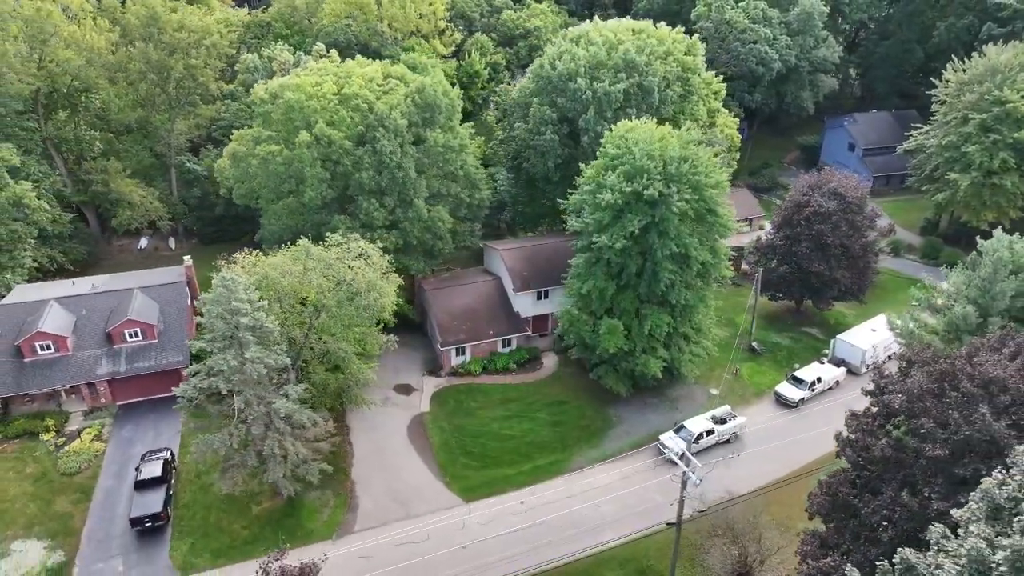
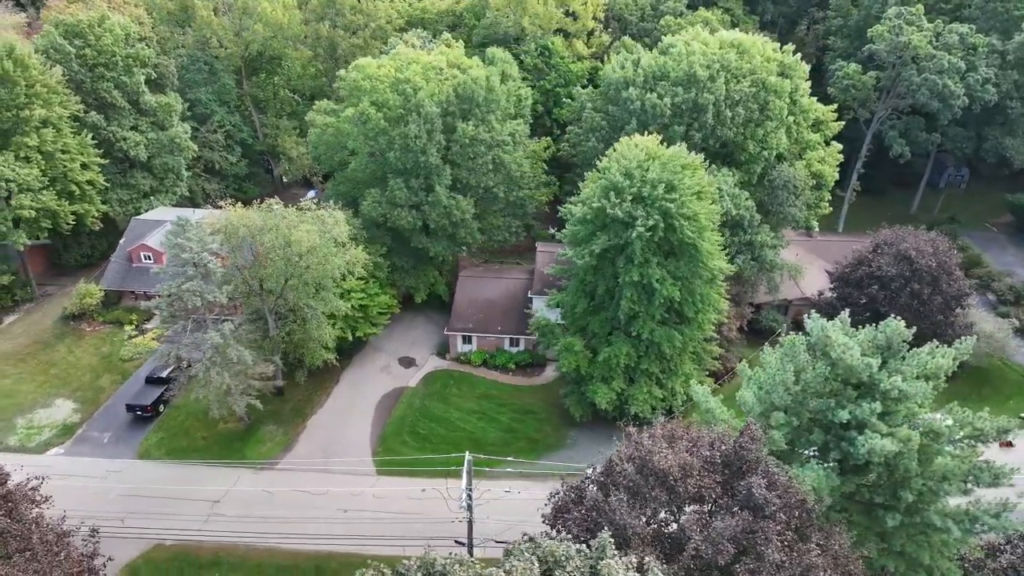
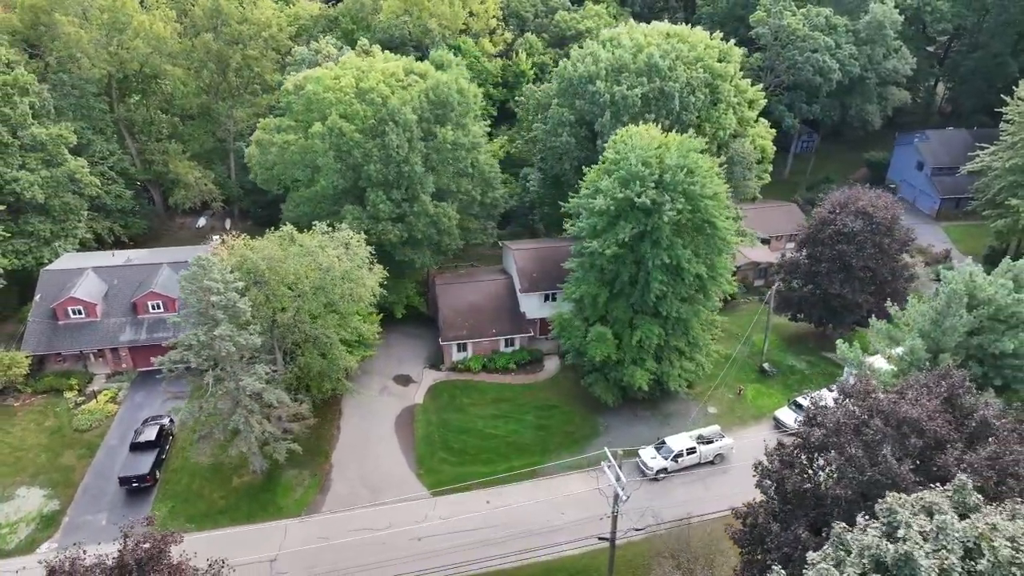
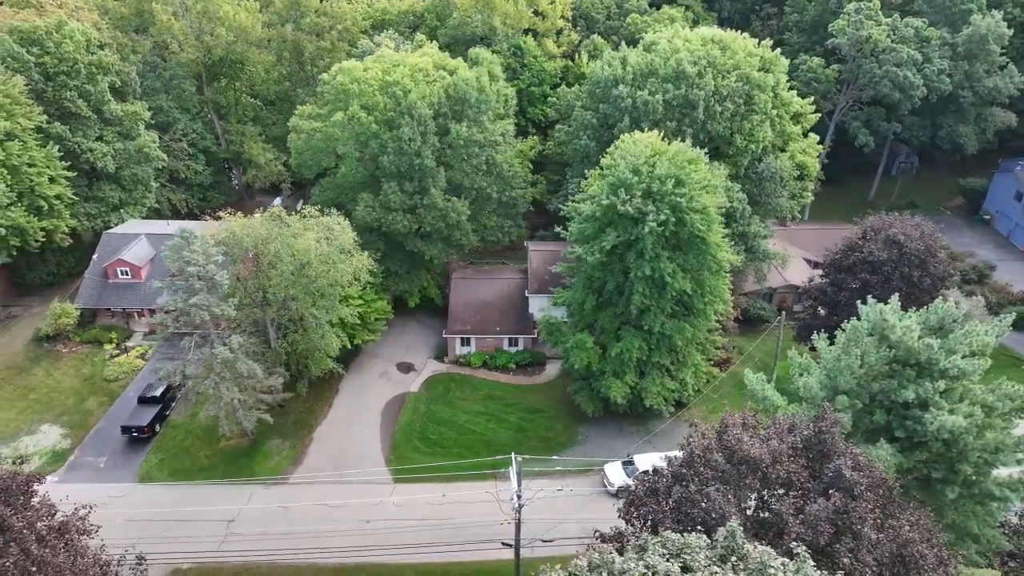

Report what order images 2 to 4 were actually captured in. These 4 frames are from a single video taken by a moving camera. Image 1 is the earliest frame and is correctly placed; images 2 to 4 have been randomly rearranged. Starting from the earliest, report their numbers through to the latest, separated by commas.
3, 4, 2
